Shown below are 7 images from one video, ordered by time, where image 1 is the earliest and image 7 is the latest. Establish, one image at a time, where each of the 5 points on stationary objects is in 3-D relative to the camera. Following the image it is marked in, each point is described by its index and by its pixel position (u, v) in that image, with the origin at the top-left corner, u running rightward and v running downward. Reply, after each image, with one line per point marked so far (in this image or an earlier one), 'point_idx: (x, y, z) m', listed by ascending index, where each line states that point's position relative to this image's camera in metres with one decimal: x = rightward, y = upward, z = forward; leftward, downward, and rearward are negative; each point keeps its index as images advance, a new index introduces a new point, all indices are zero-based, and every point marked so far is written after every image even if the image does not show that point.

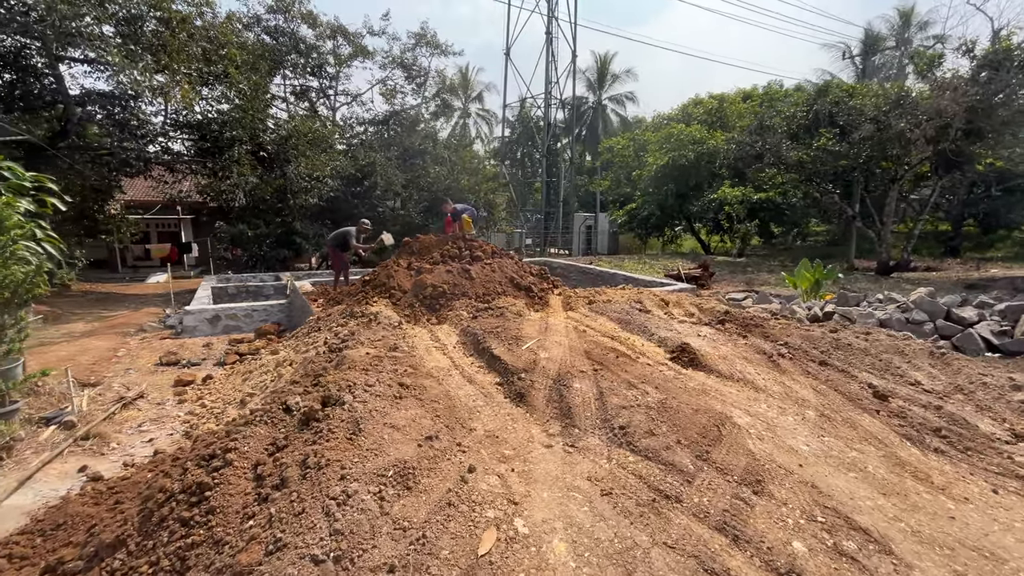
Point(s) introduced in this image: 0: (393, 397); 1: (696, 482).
0: (-0.8, -0.7, +2.9) m
1: (+0.9, -1.0, +2.3) m
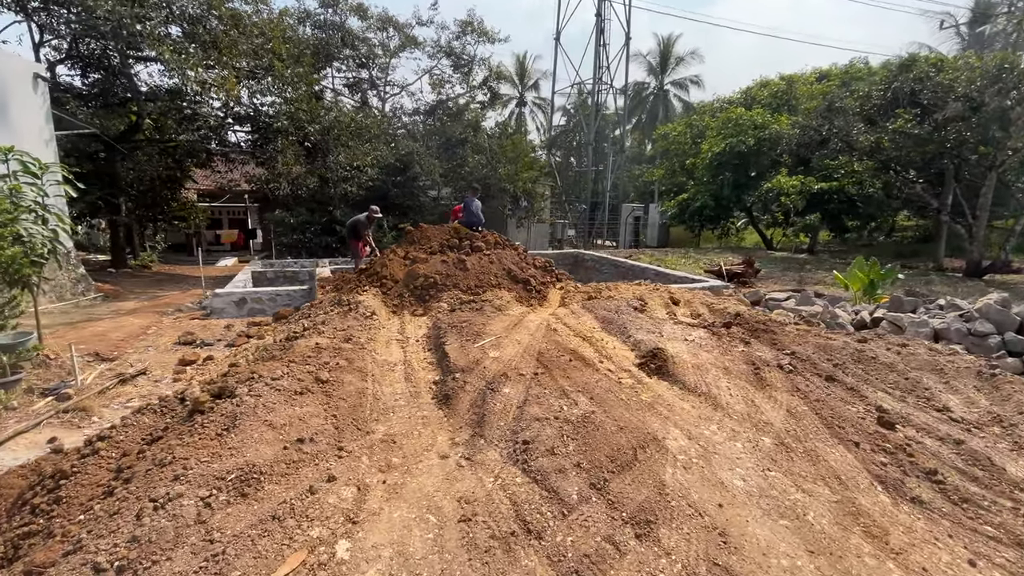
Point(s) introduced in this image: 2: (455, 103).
0: (-1.4, -0.6, +2.8) m
1: (+0.2, -1.0, +1.9) m
2: (-2.1, +7.6, +18.8) m
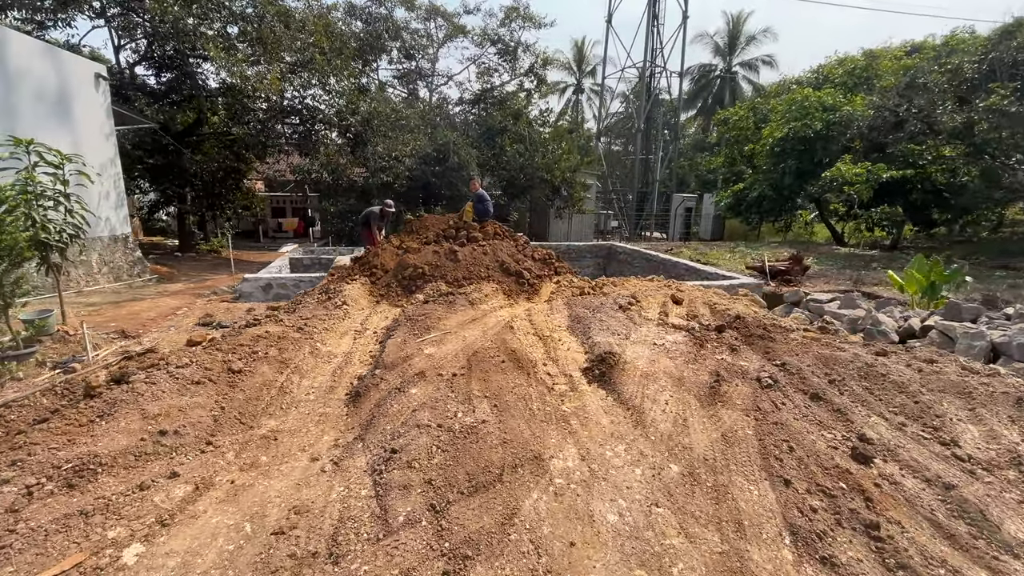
0: (-1.9, -0.6, +2.8) m
1: (-0.5, -1.0, +1.7) m
2: (-0.4, +8.0, +18.5) m
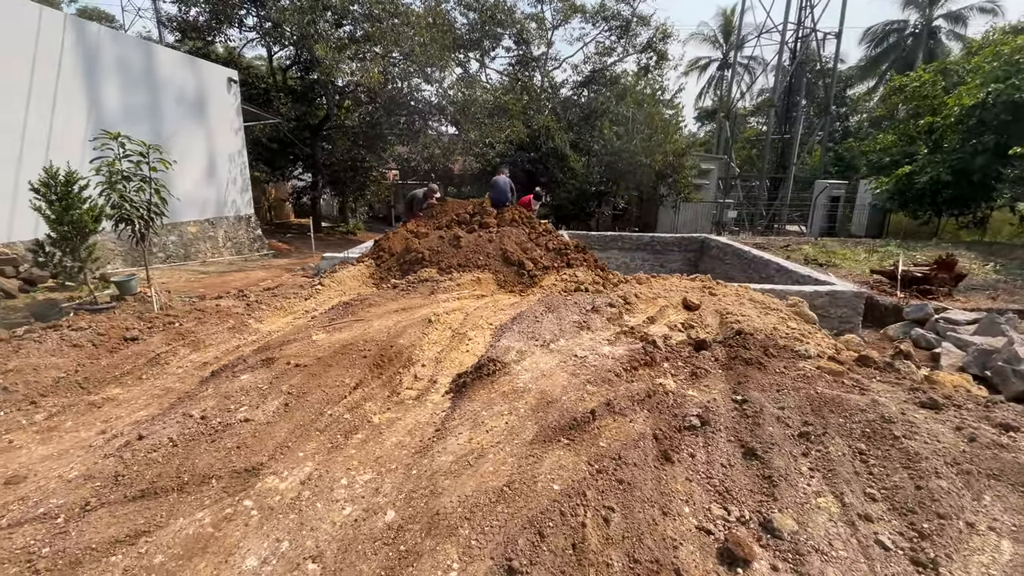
0: (-2.9, -0.4, +3.0) m
1: (-1.8, -0.9, +1.6) m
2: (+3.7, +8.2, +17.4) m
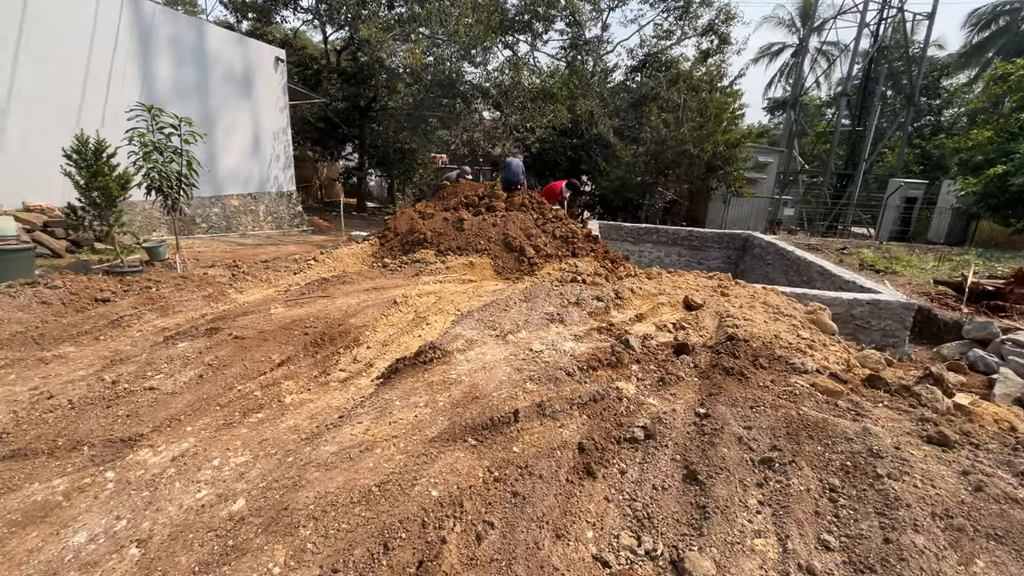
0: (-3.2, -0.1, +3.1) m
1: (-2.3, -0.7, +1.7) m
2: (+5.4, +8.4, +16.5) m
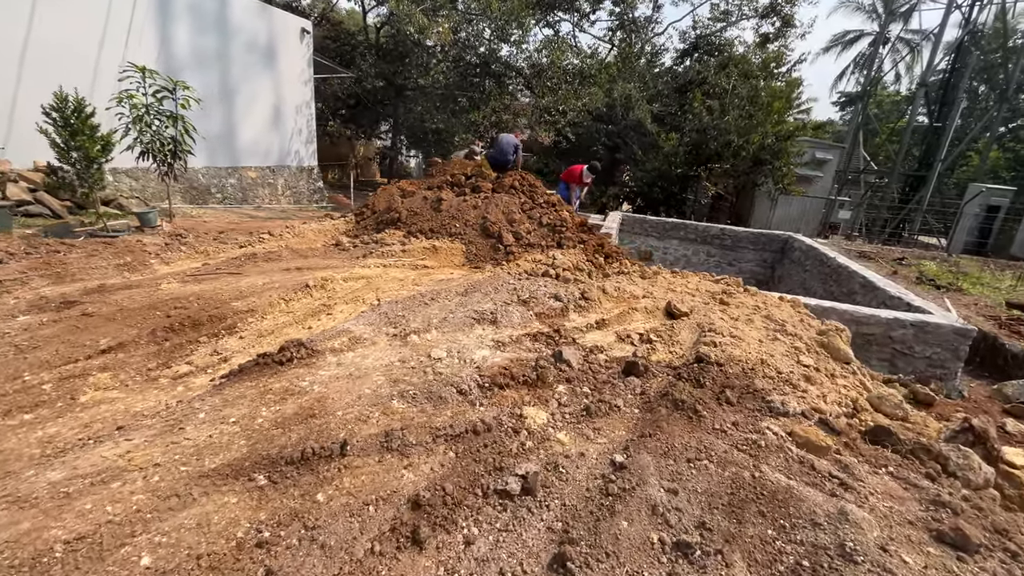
0: (-3.7, +0.2, +2.9) m
1: (-3.0, -0.5, +1.3) m
2: (+6.7, +8.3, +15.1) m
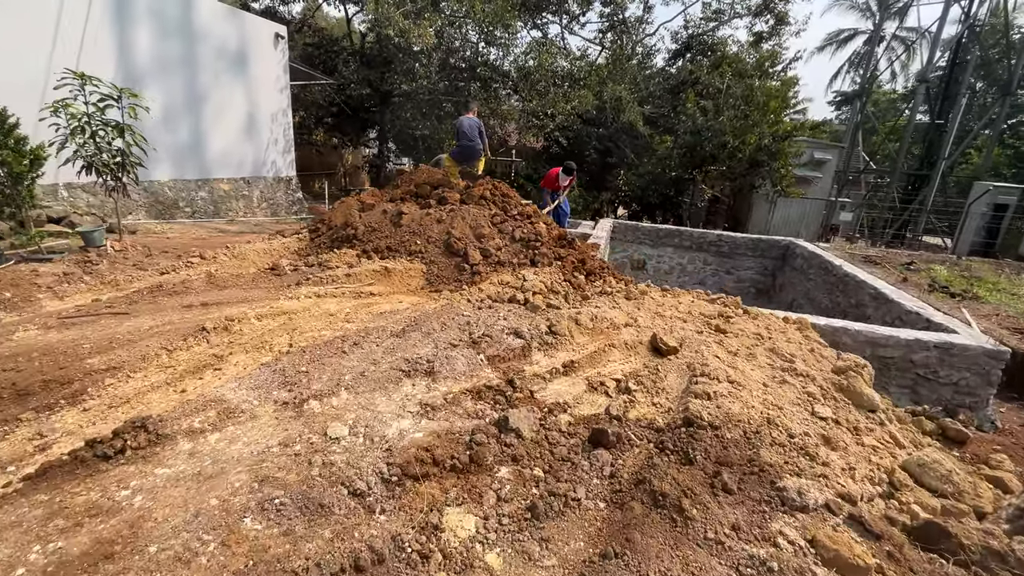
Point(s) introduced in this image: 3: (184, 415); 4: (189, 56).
0: (-4.0, -0.1, +2.3) m
1: (-3.3, -0.7, +0.7) m
2: (+6.2, +8.1, +14.6) m
3: (-1.2, -0.5, +1.8) m
4: (-6.8, +4.8, +9.5) m
